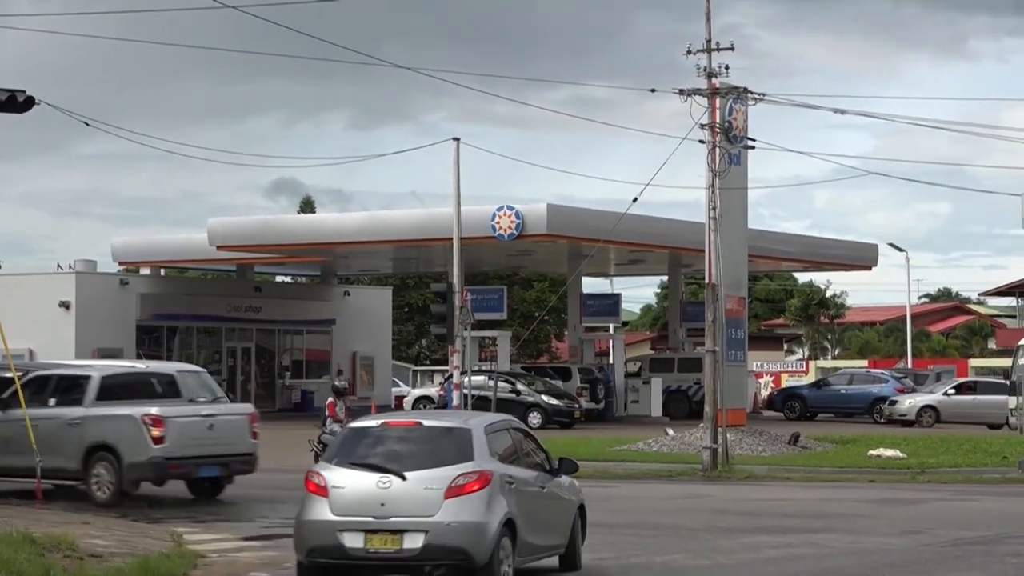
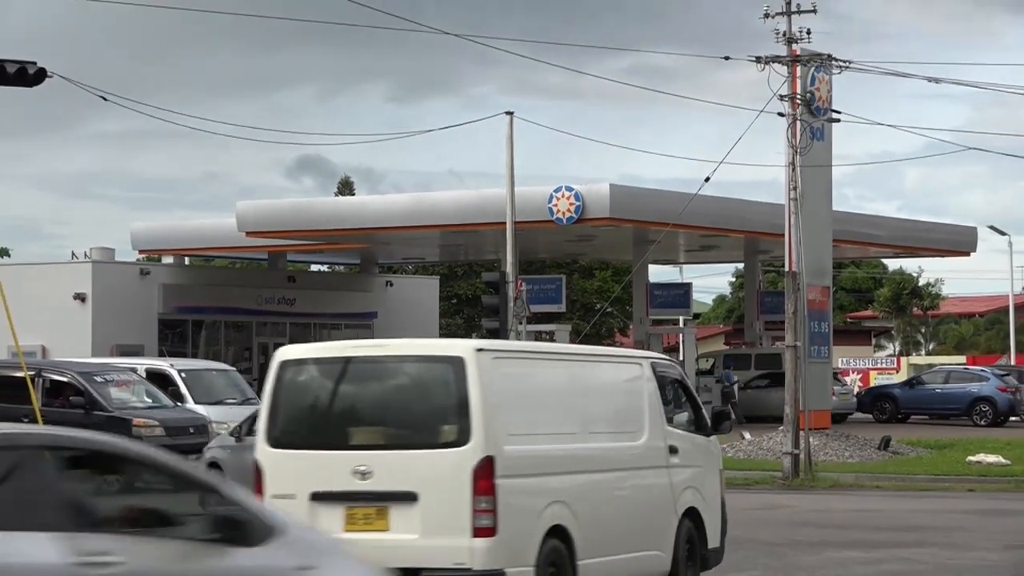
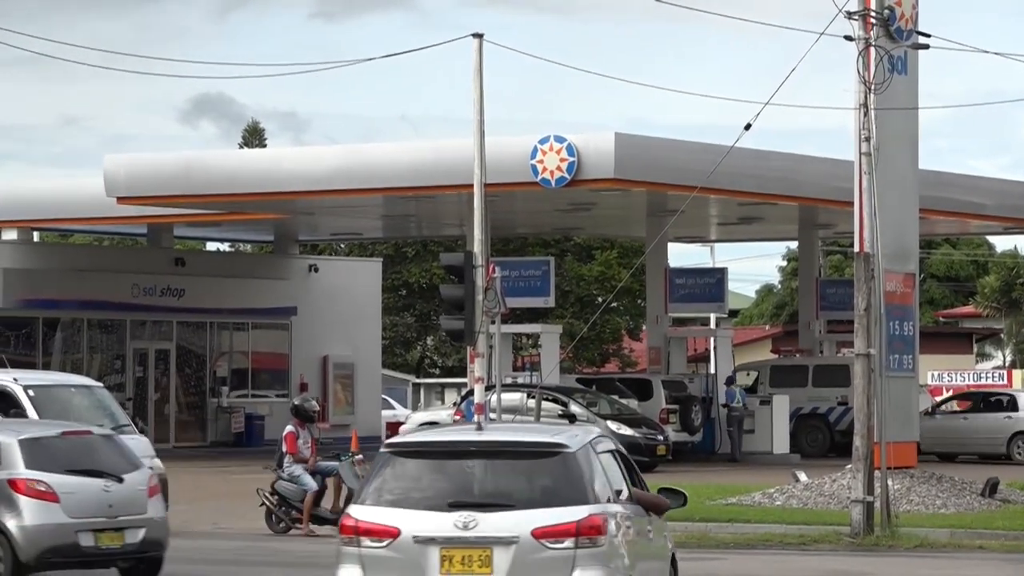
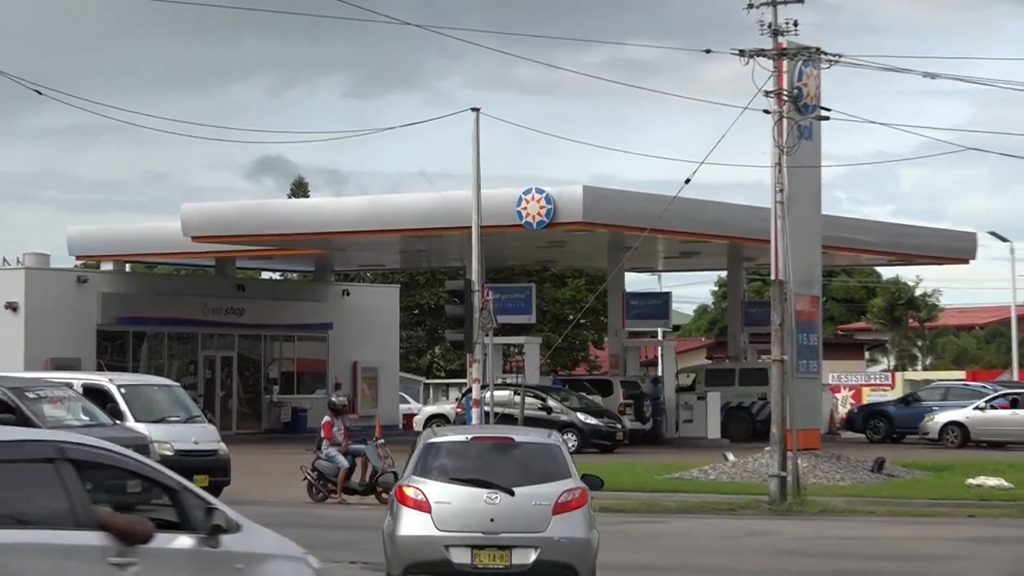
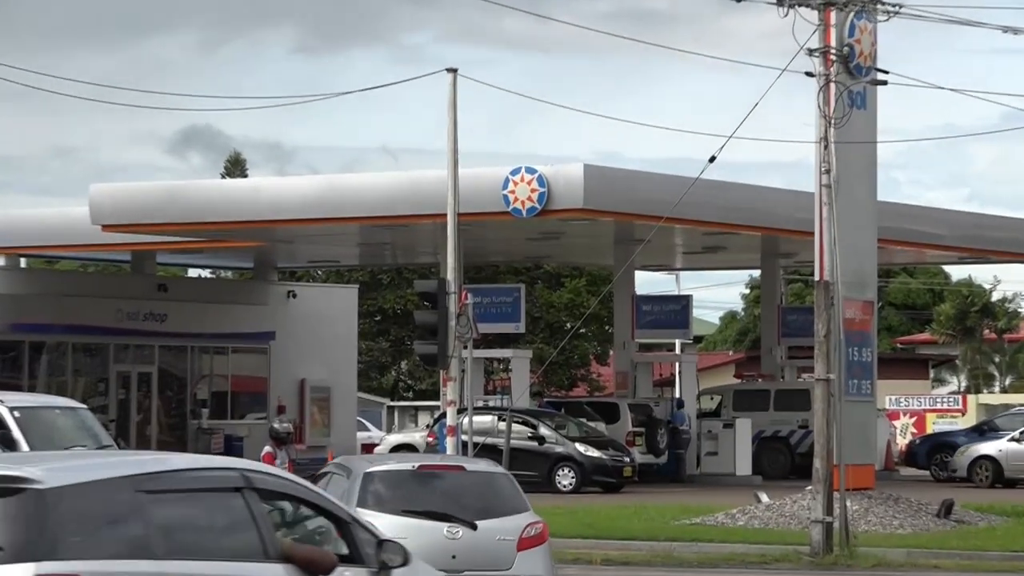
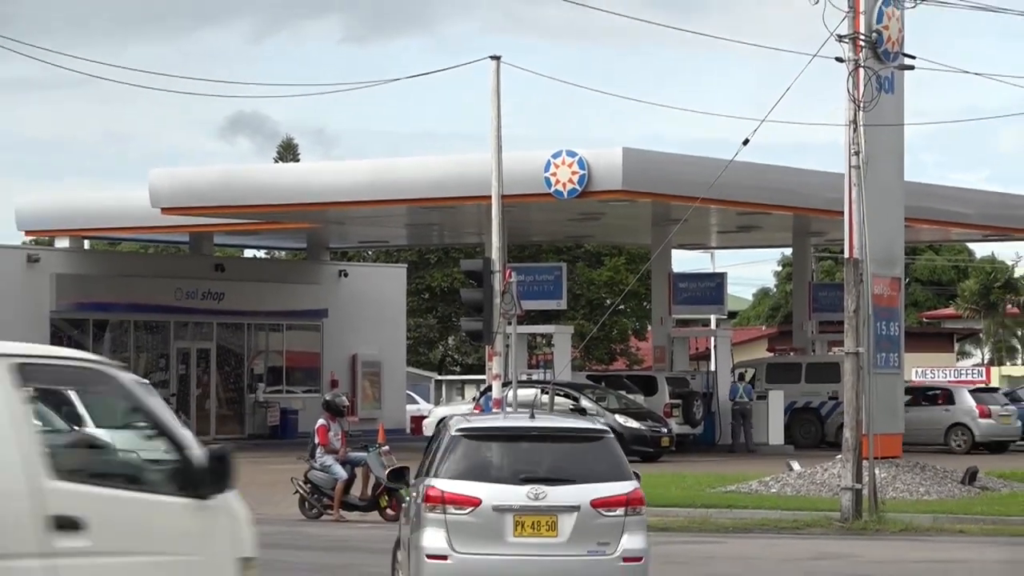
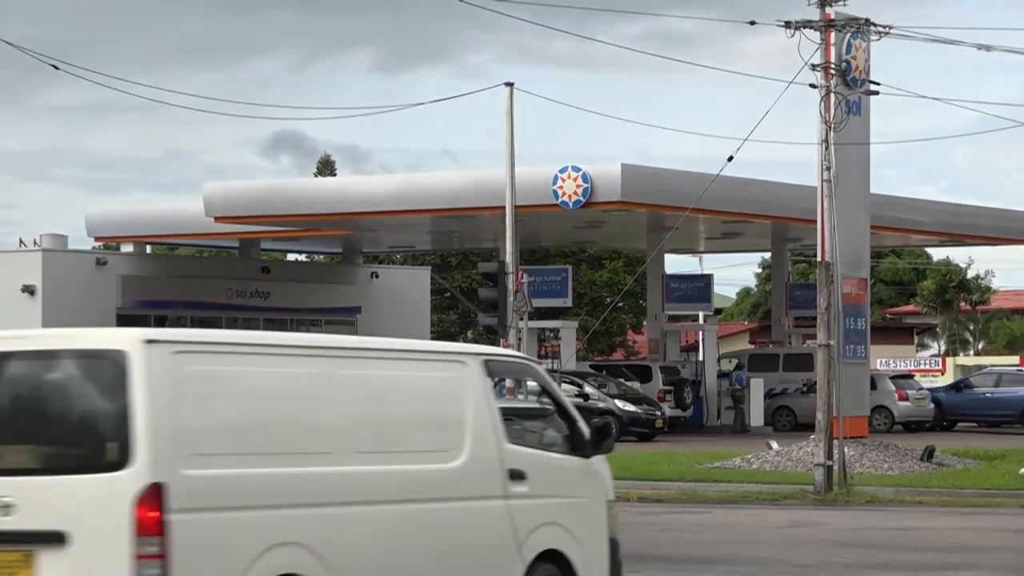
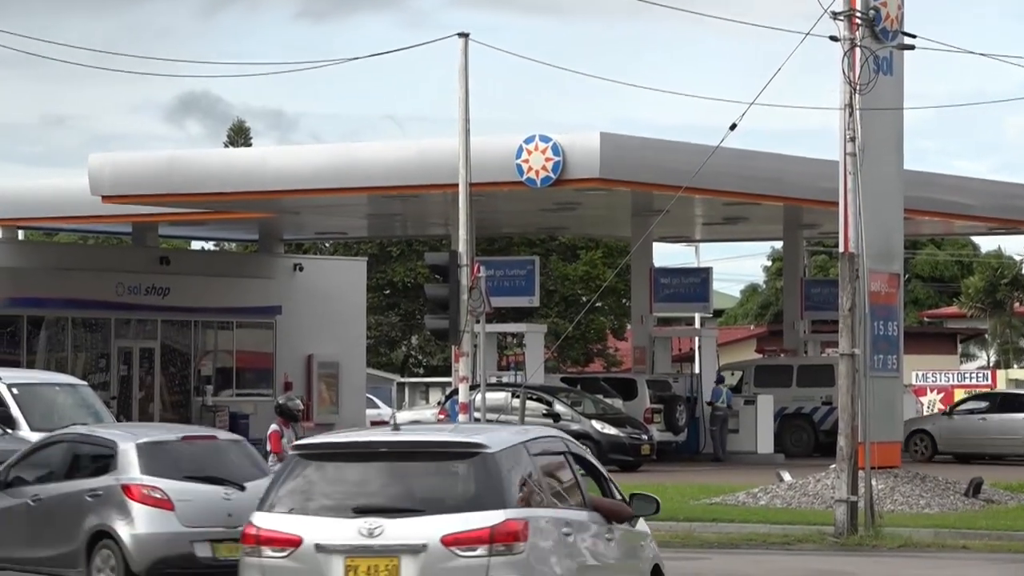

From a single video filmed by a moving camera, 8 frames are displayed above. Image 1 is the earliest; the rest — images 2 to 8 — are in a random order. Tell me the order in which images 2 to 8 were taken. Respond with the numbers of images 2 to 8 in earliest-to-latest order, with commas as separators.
4, 5, 8, 3, 6, 7, 2
